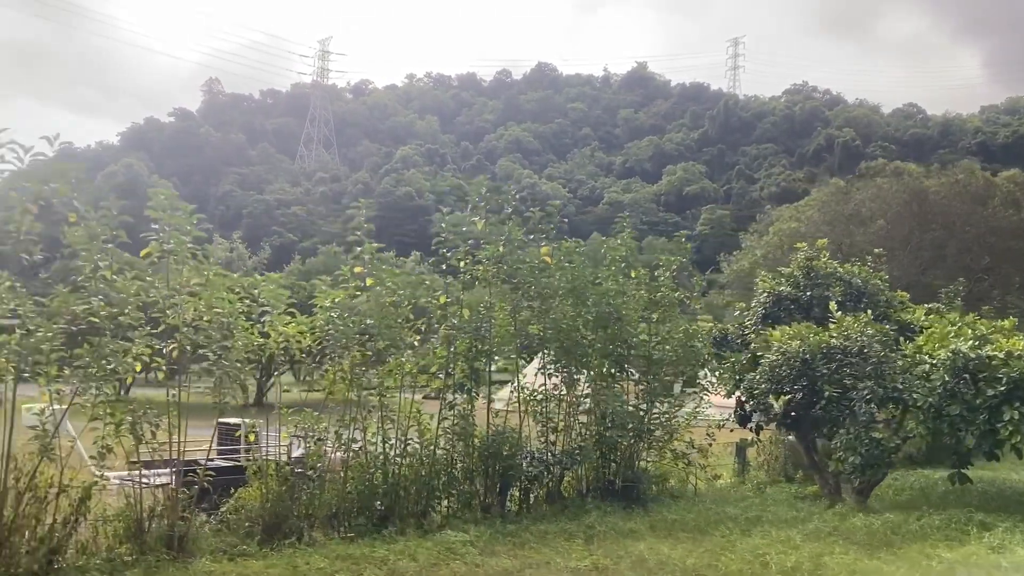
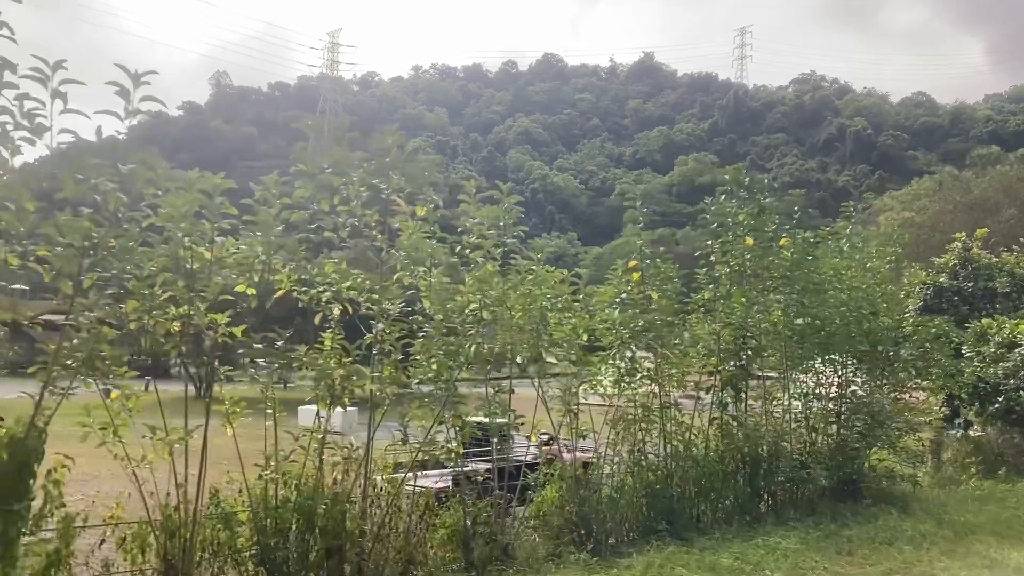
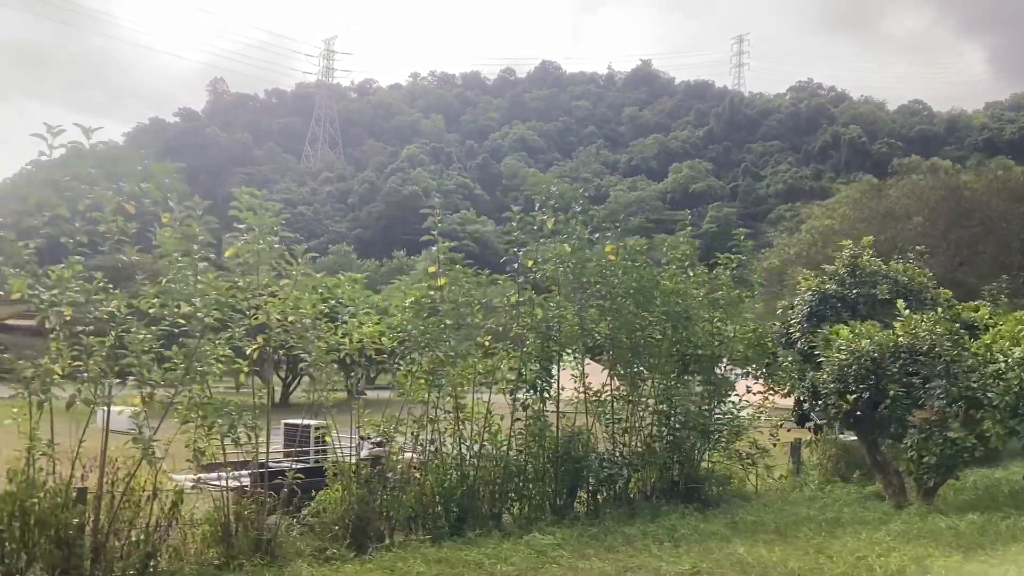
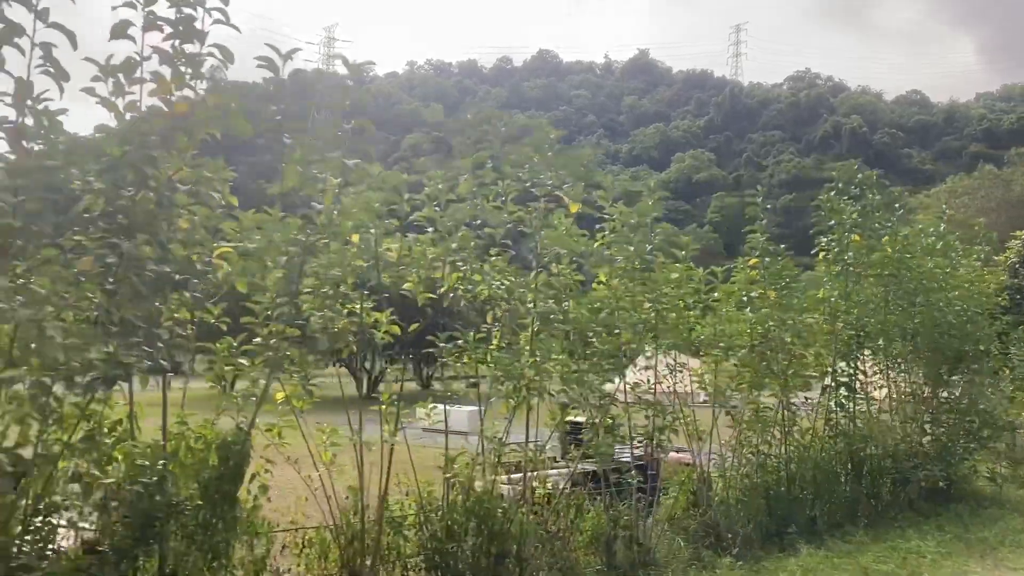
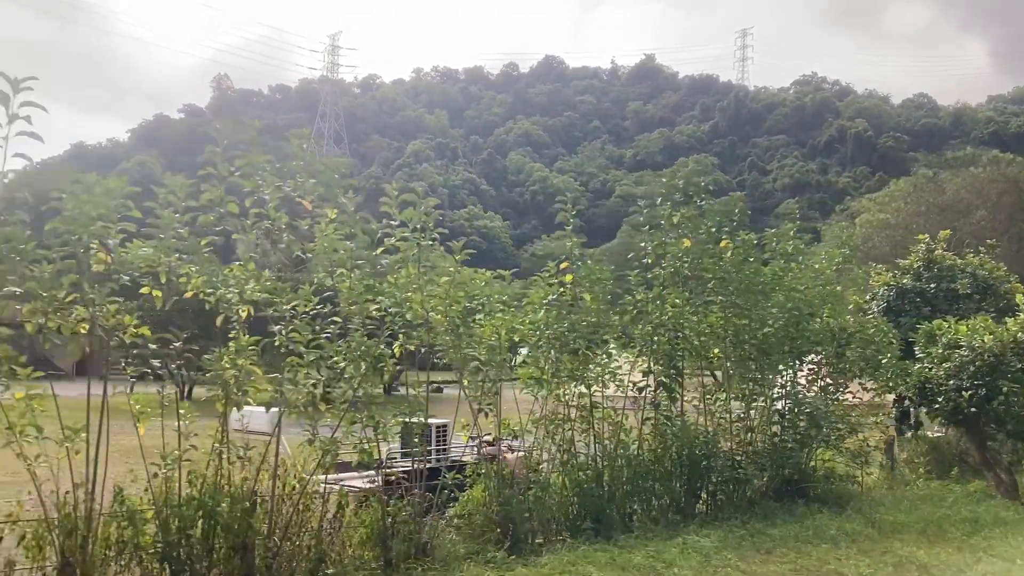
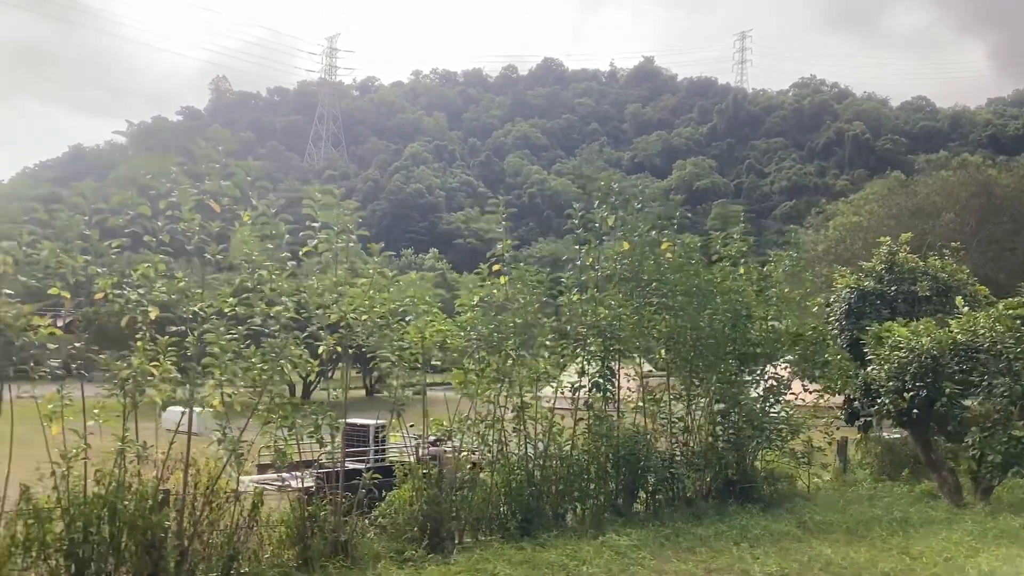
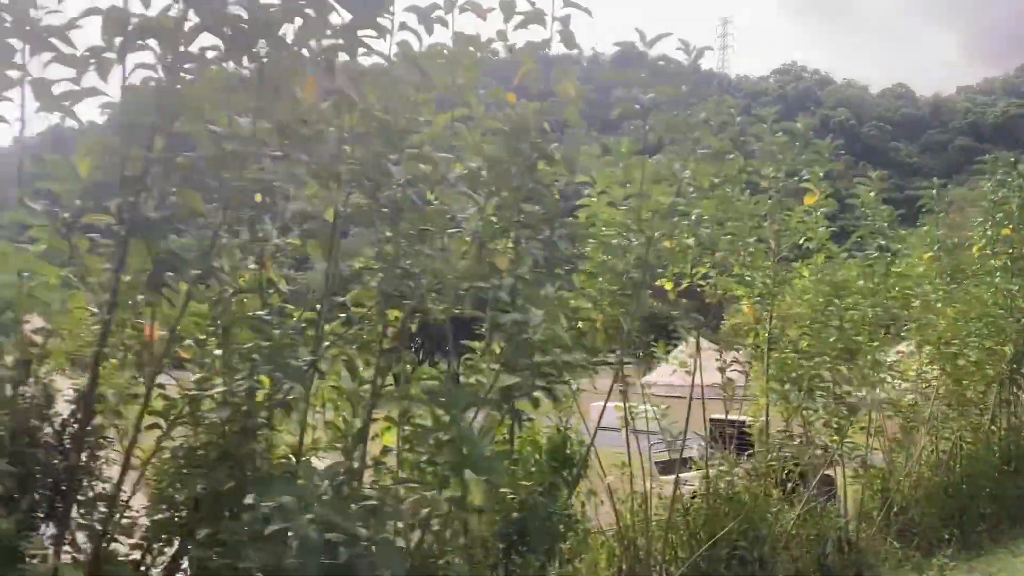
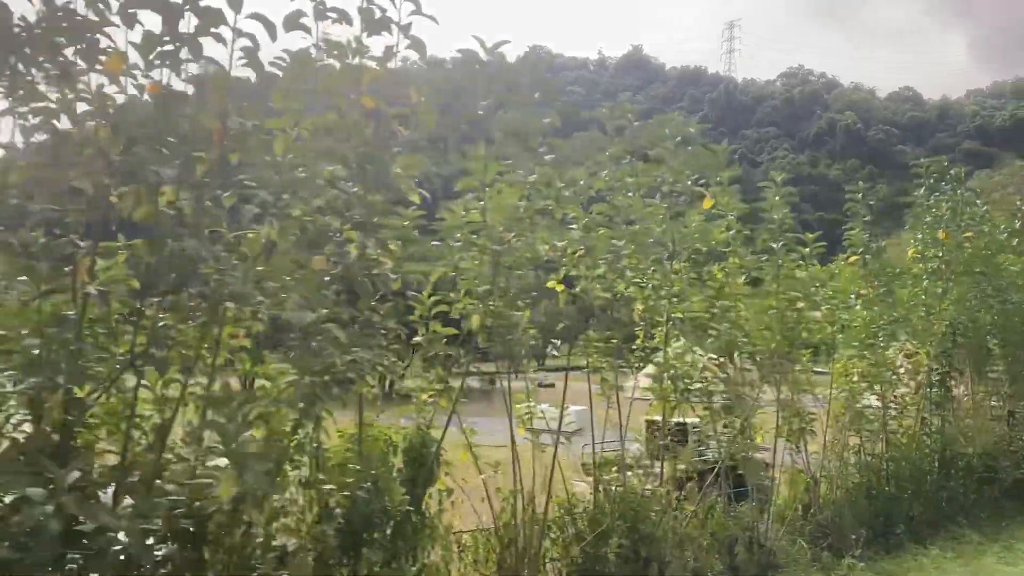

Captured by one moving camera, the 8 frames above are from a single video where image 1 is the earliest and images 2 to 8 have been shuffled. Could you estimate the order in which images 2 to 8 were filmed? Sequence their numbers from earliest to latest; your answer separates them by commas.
3, 6, 5, 2, 4, 8, 7
